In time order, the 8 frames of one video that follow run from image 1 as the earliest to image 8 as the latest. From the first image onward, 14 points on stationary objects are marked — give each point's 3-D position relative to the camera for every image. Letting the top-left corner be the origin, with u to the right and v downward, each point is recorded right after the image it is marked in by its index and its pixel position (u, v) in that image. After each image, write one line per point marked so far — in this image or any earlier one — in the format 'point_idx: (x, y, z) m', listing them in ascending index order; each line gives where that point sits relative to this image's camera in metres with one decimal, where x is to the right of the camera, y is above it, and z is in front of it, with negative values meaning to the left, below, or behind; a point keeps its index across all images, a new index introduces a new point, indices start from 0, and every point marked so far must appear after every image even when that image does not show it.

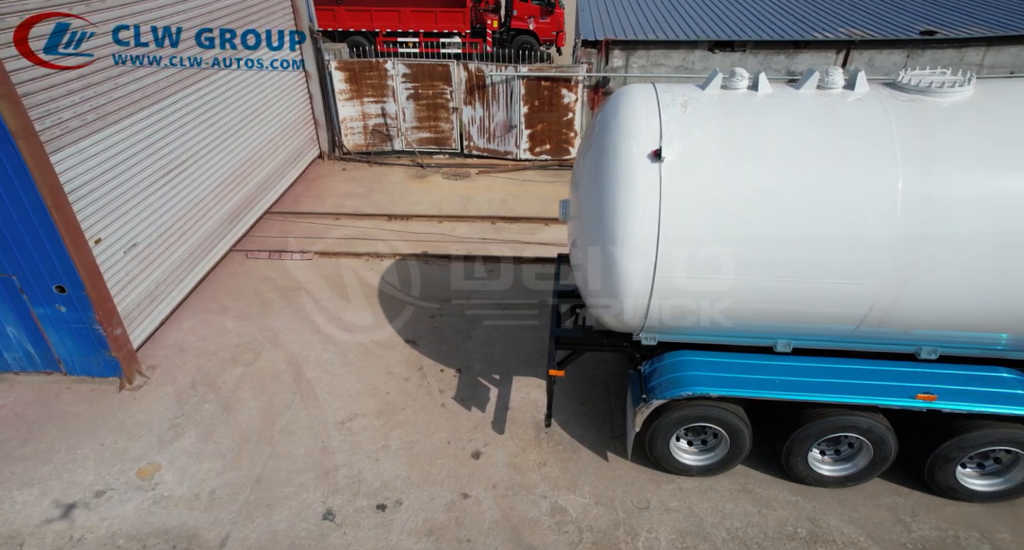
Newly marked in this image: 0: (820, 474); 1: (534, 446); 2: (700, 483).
0: (+2.4, -1.6, +4.1) m
1: (+0.2, -1.5, +4.6) m
2: (+1.5, -1.7, +4.3) m
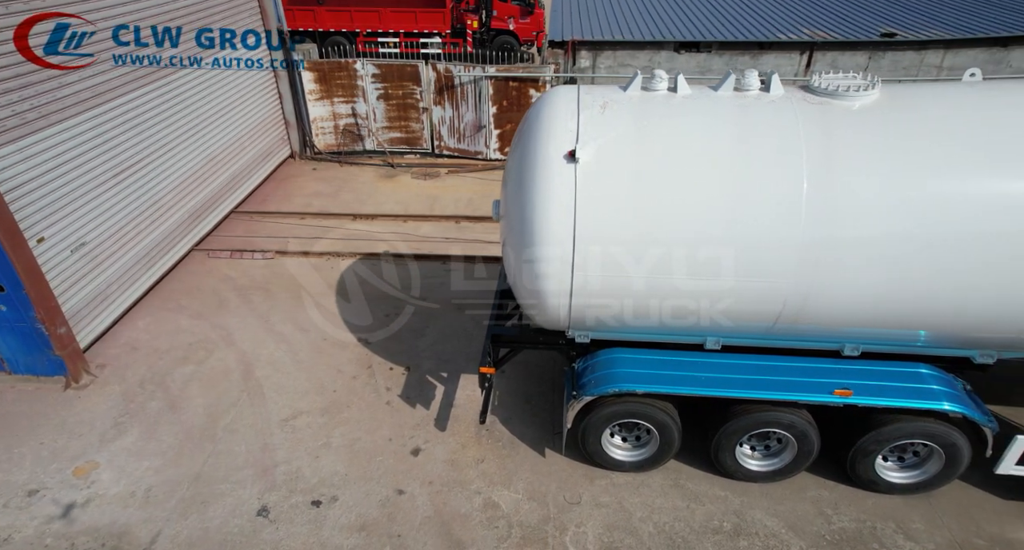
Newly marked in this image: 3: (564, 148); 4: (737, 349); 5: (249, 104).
0: (+1.9, -1.5, +4.2) m
1: (-0.3, -1.5, +4.7) m
2: (+1.0, -1.7, +4.3) m
3: (+0.3, +0.8, +3.4) m
4: (+1.8, -0.6, +4.2) m
5: (-4.7, +3.0, +9.3) m
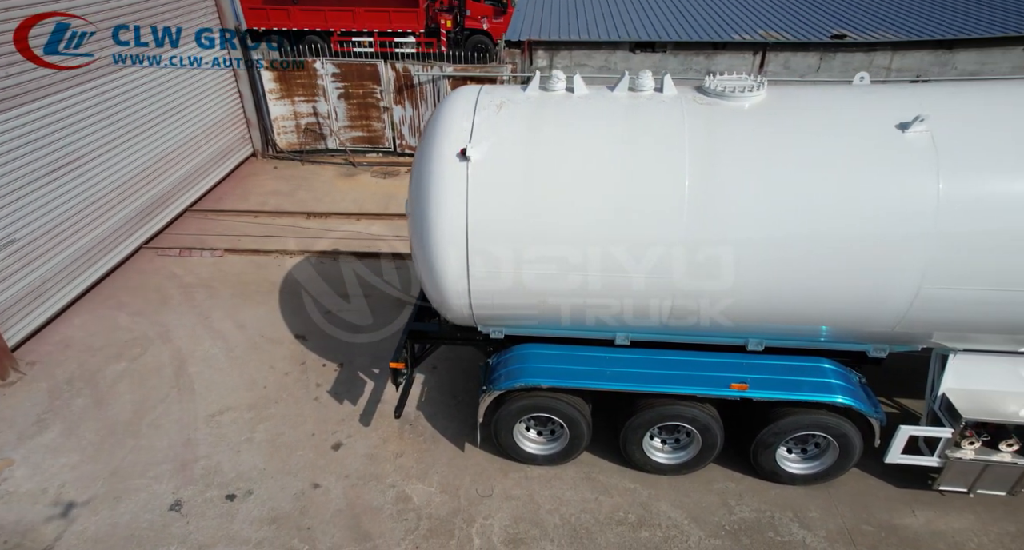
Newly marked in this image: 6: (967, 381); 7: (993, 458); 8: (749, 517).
0: (+1.2, -1.5, +4.3) m
1: (-1.0, -1.5, +4.7) m
2: (+0.3, -1.7, +4.4) m
3: (-0.4, +0.8, +3.5) m
4: (+1.1, -0.6, +4.3) m
5: (-5.5, +3.0, +9.3) m
6: (+3.3, -0.8, +3.9) m
7: (+3.5, -1.3, +3.8) m
8: (+1.8, -1.9, +4.0) m
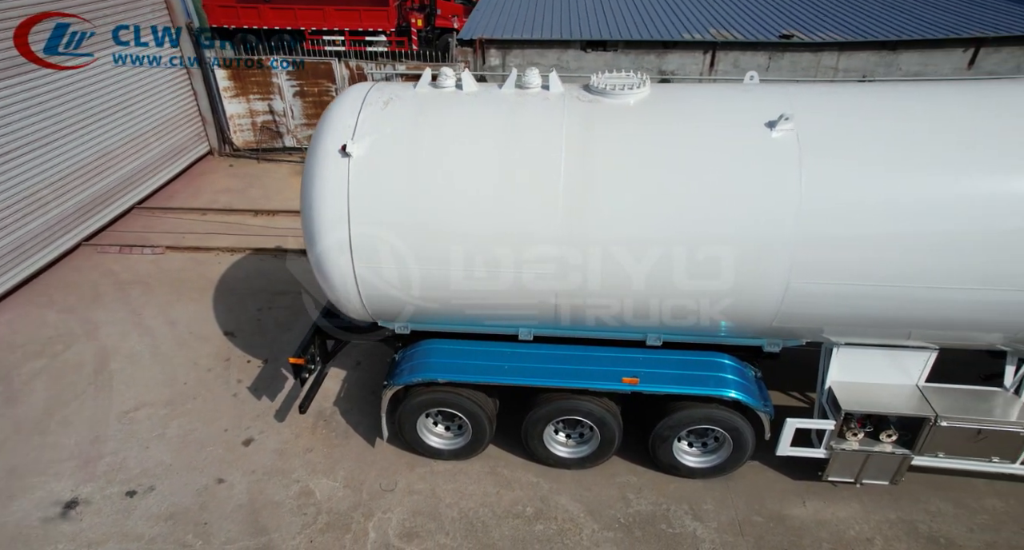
0: (+0.4, -1.5, +4.3) m
1: (-1.8, -1.4, +4.7) m
2: (-0.5, -1.6, +4.5) m
3: (-1.1, +0.9, +3.5) m
4: (+0.3, -0.5, +4.4) m
5: (-6.3, +3.1, +9.3) m
6: (+2.6, -0.8, +4.0) m
7: (+2.7, -1.3, +3.9) m
8: (+1.0, -1.8, +4.1) m
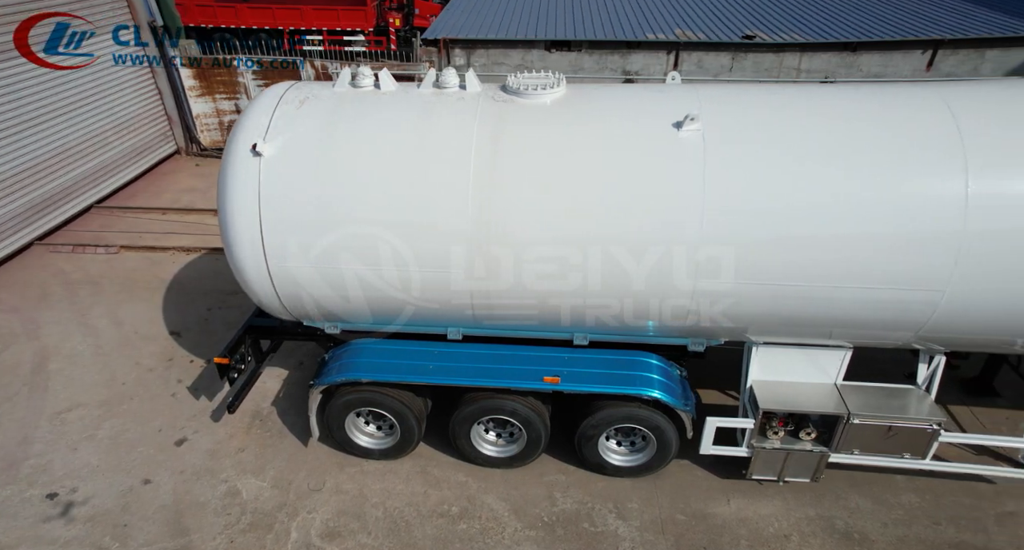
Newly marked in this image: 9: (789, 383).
0: (-0.2, -1.5, +4.3) m
1: (-2.4, -1.4, +4.7) m
2: (-1.1, -1.6, +4.5) m
3: (-1.7, +0.9, +3.5) m
4: (-0.3, -0.5, +4.4) m
5: (-7.0, +3.1, +9.2) m
6: (+2.0, -0.7, +4.0) m
7: (+2.1, -1.3, +3.9) m
8: (+0.4, -1.8, +4.1) m
9: (+2.1, -0.8, +4.0) m
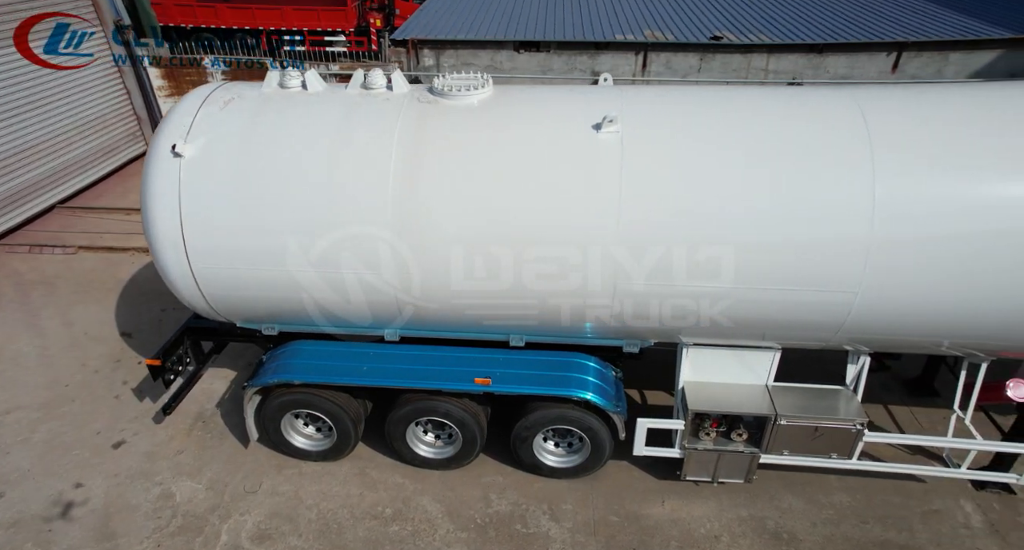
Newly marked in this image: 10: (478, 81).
0: (-0.7, -1.5, +4.3) m
1: (-3.0, -1.4, +4.7) m
2: (-1.6, -1.6, +4.4) m
3: (-2.2, +0.9, +3.4) m
4: (-0.8, -0.5, +4.4) m
5: (-7.5, +3.0, +9.1) m
6: (+1.5, -0.8, +4.0) m
7: (+1.6, -1.3, +4.0) m
8: (-0.1, -1.8, +4.1) m
9: (+1.6, -0.8, +4.0) m
10: (-0.2, +1.4, +3.7) m
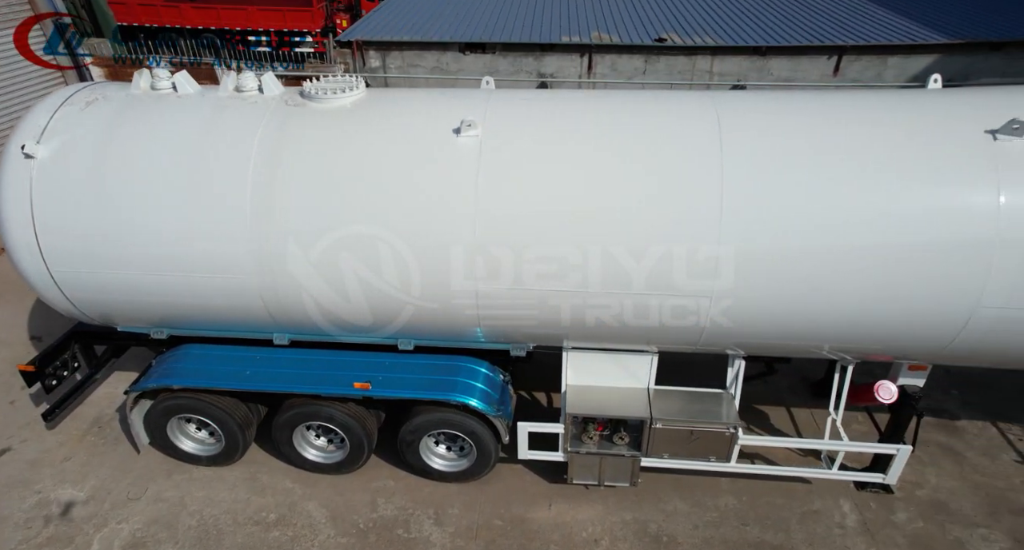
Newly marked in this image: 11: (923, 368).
0: (-1.6, -1.5, +4.3) m
1: (-3.9, -1.5, +4.6) m
2: (-2.5, -1.7, +4.4) m
3: (-3.1, +0.8, +3.4) m
4: (-1.7, -0.6, +4.3) m
5: (-8.5, +3.0, +9.0) m
6: (+0.6, -0.8, +4.0) m
7: (+0.7, -1.3, +4.0) m
8: (-1.0, -1.9, +4.1) m
9: (+0.7, -0.9, +4.0) m
10: (-1.1, +1.3, +3.7) m
11: (+2.9, -0.7, +3.7) m
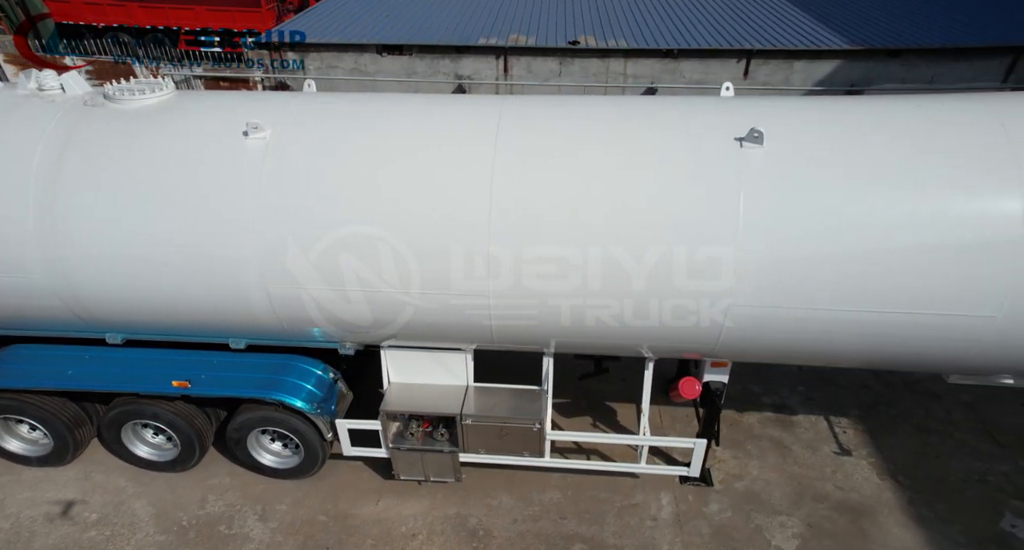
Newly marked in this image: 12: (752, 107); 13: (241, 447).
0: (-3.0, -1.5, +4.3) m
1: (-5.2, -1.5, +4.6) m
2: (-3.9, -1.7, +4.4) m
3: (-4.5, +0.8, +3.4) m
4: (-3.0, -0.6, +4.4) m
5: (-10.0, +3.0, +8.8) m
6: (-0.8, -0.8, +4.1) m
7: (-0.6, -1.3, +4.0) m
8: (-2.3, -1.9, +4.1) m
9: (-0.7, -0.9, +4.1) m
10: (-2.5, +1.3, +3.7) m
11: (+1.6, -0.7, +3.9) m
12: (+1.6, +1.1, +3.5) m
13: (-2.2, -1.4, +4.2) m
